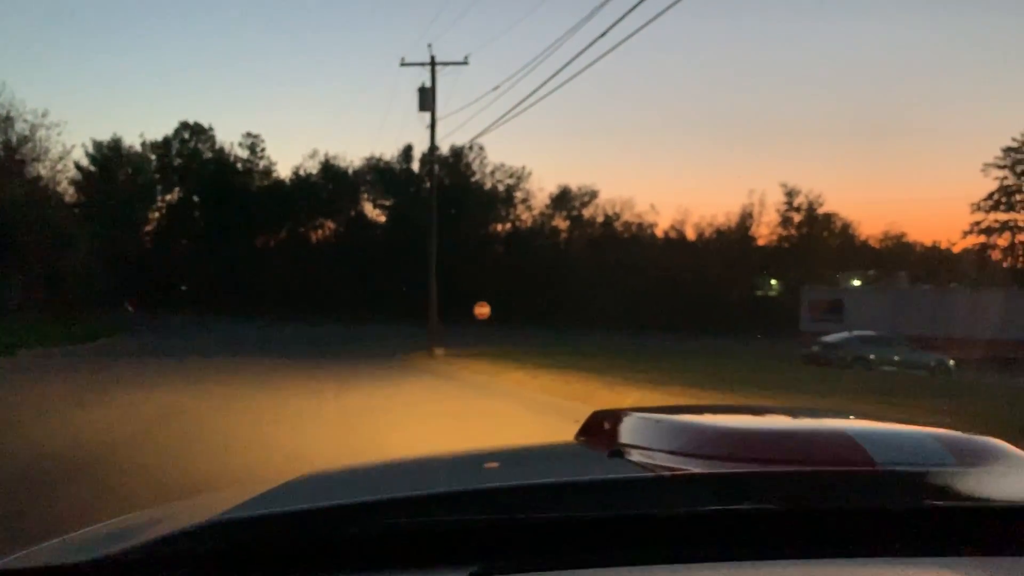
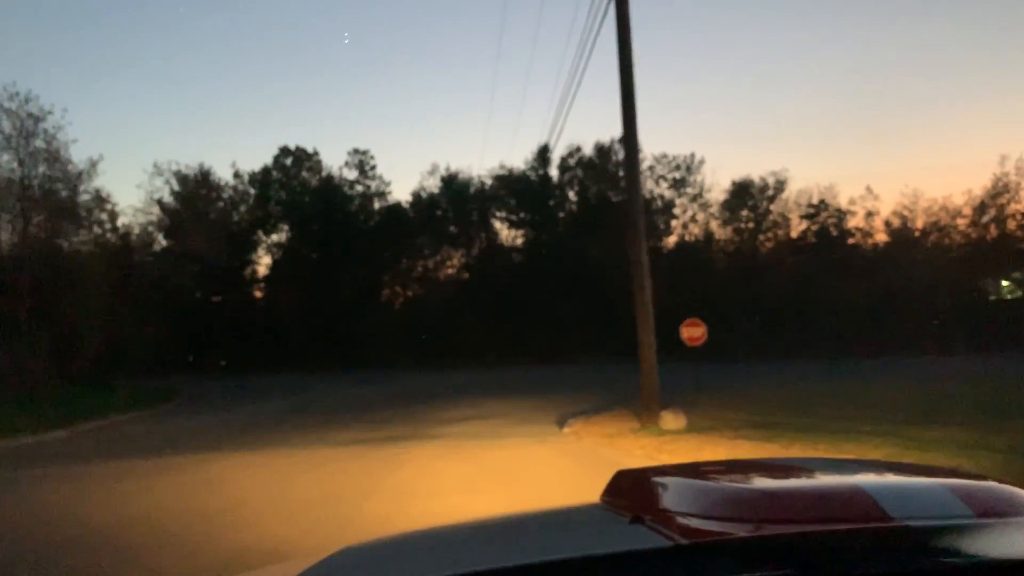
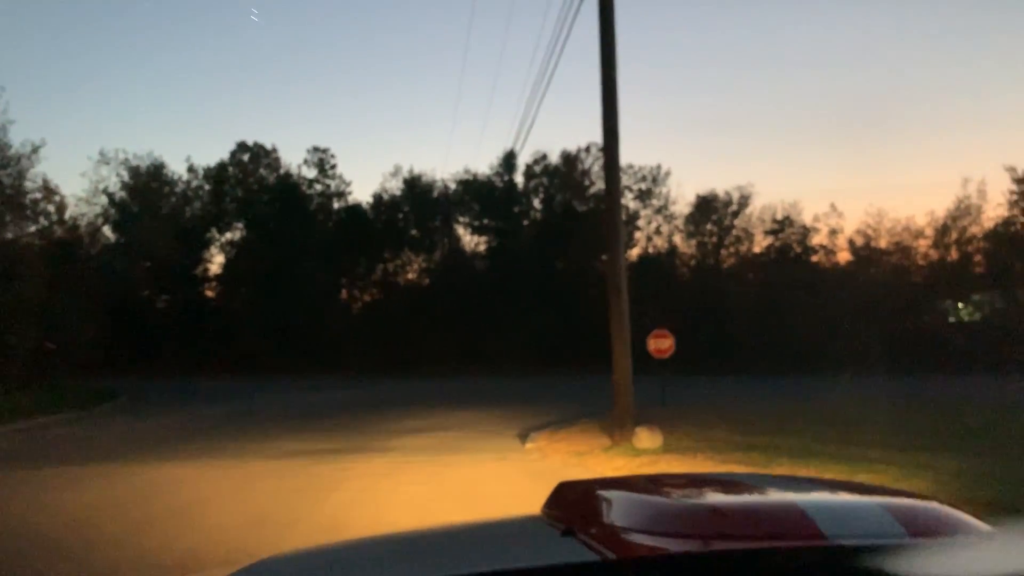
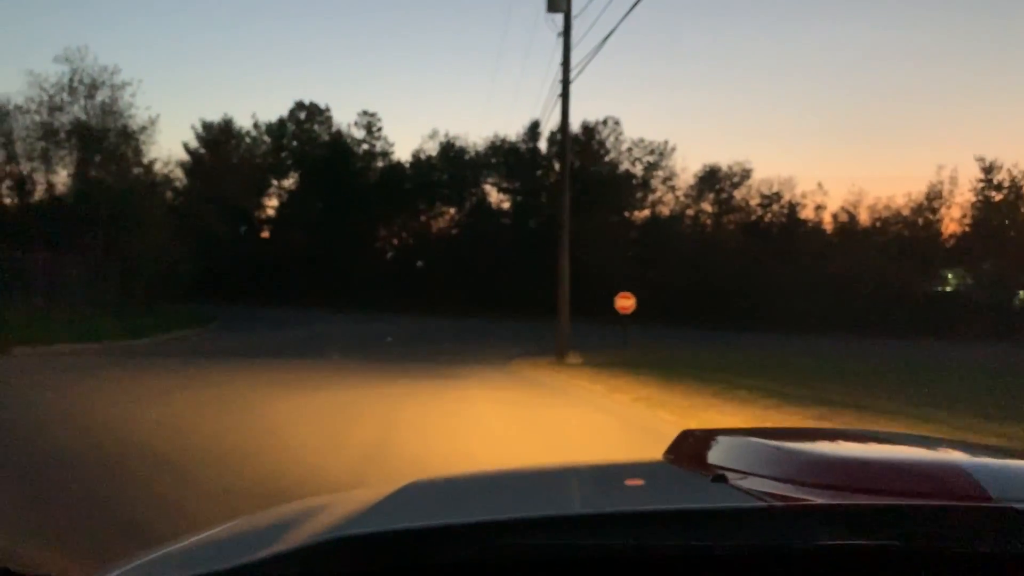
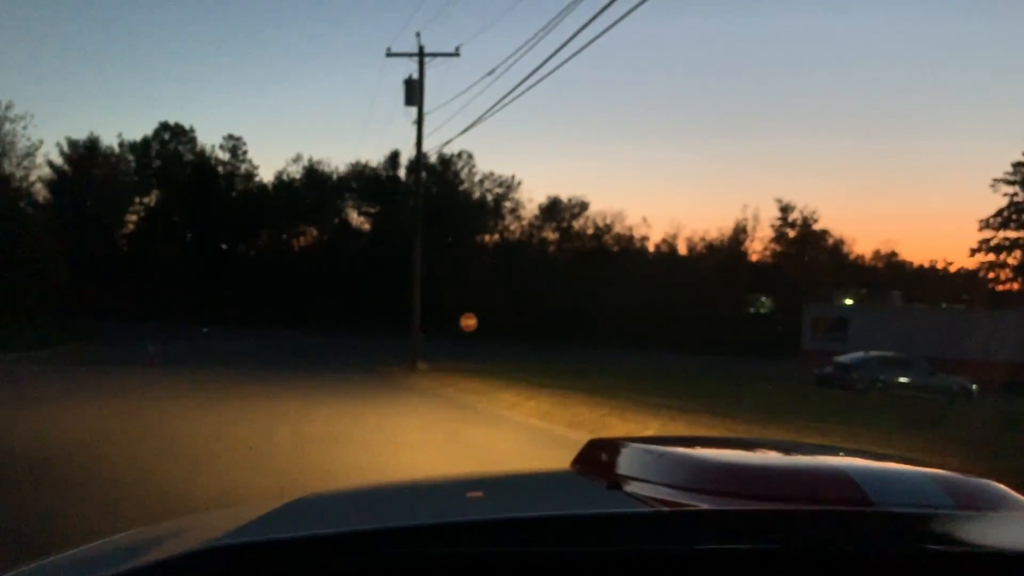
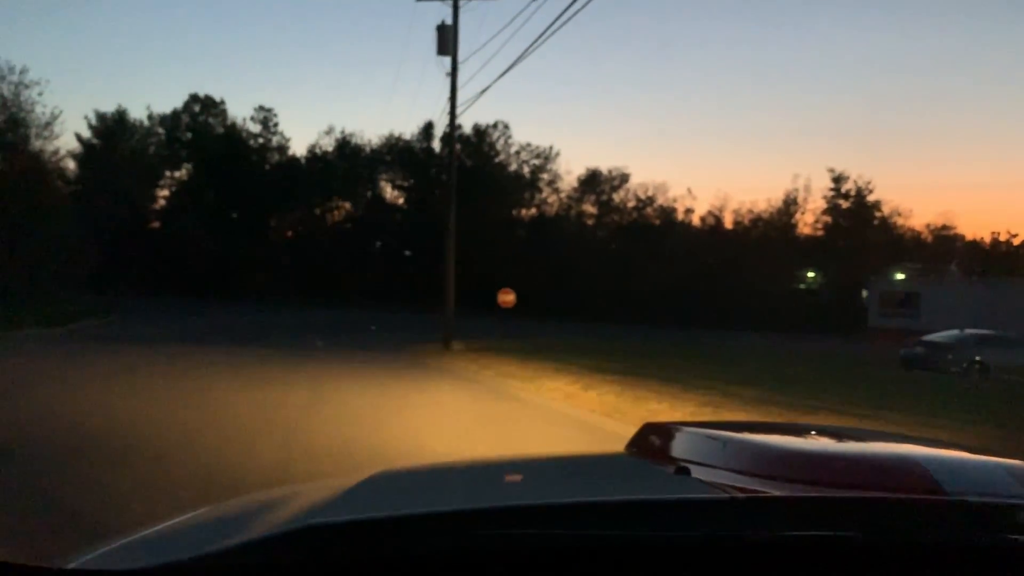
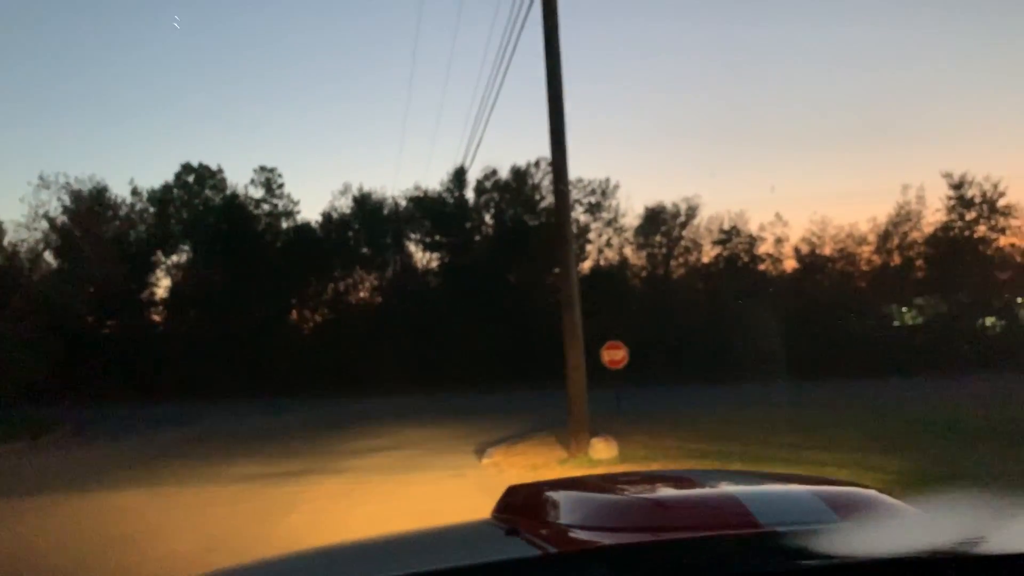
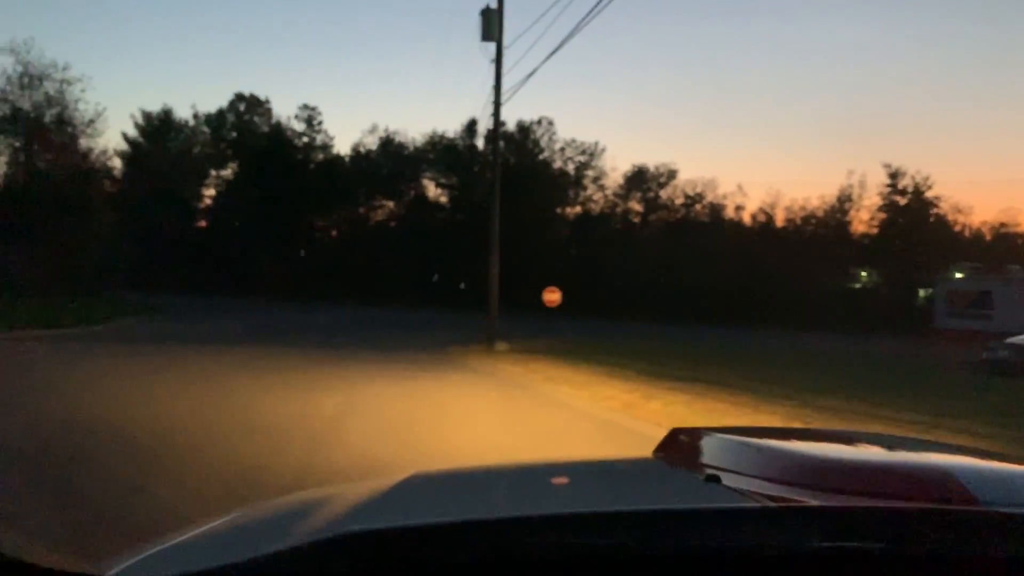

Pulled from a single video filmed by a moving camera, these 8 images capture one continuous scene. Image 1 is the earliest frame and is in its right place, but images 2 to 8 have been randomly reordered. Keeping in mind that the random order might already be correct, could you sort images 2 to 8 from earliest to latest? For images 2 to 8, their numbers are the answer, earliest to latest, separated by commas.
5, 6, 8, 4, 2, 3, 7
